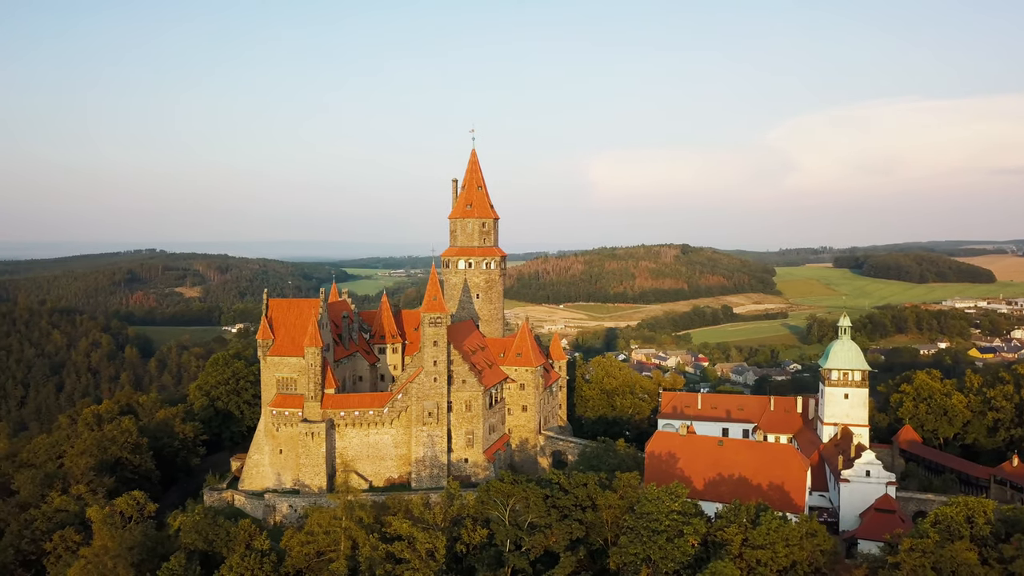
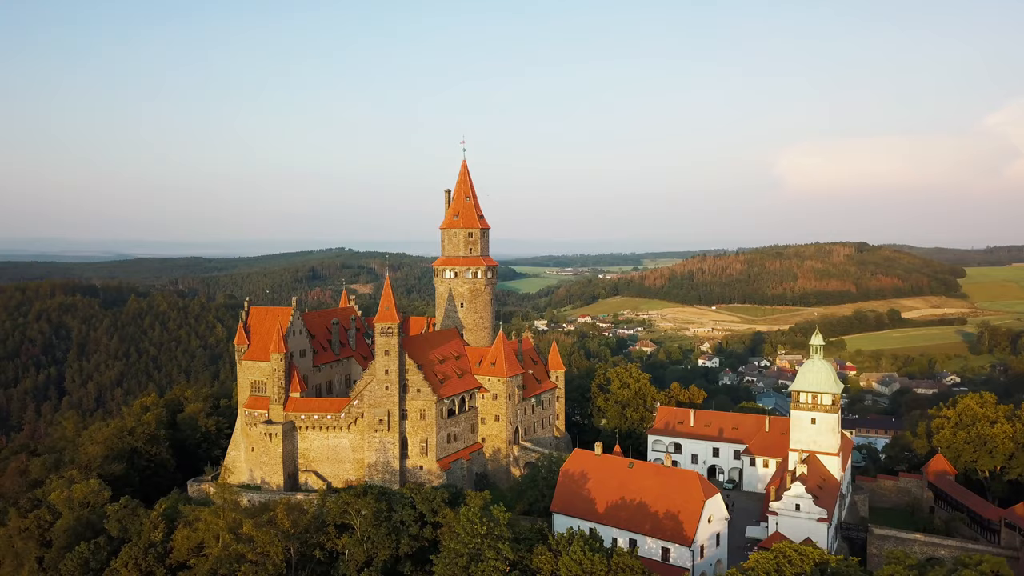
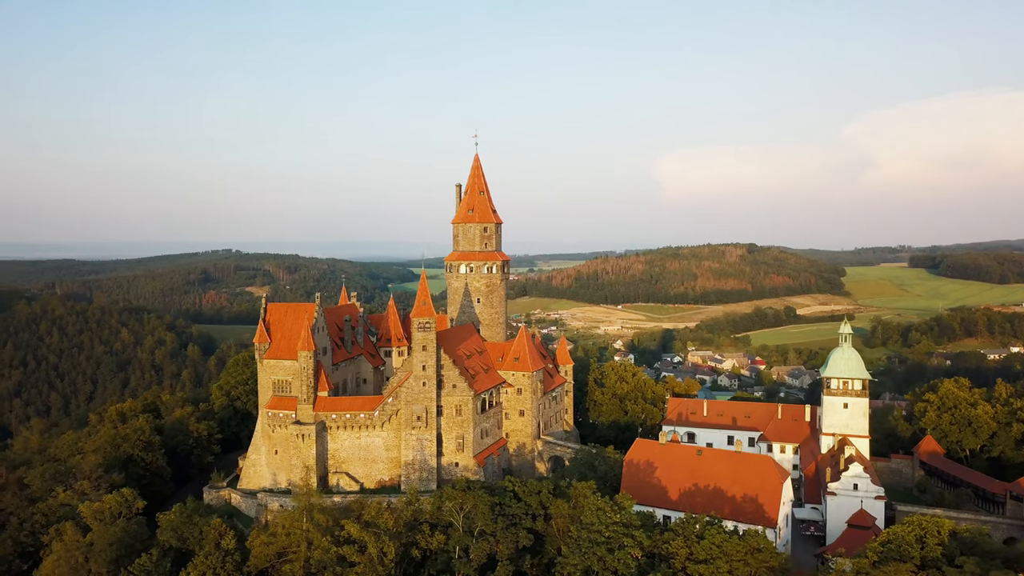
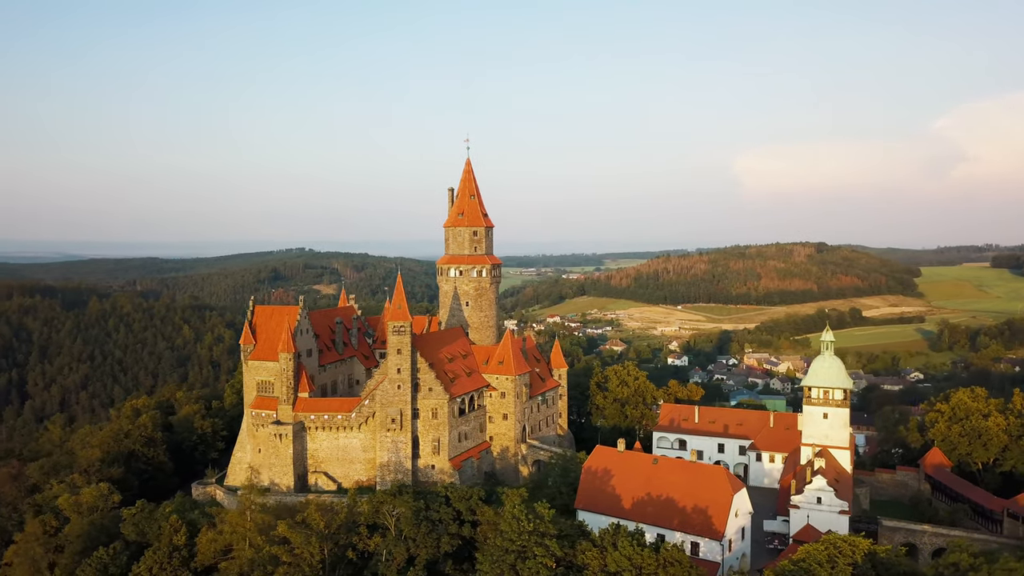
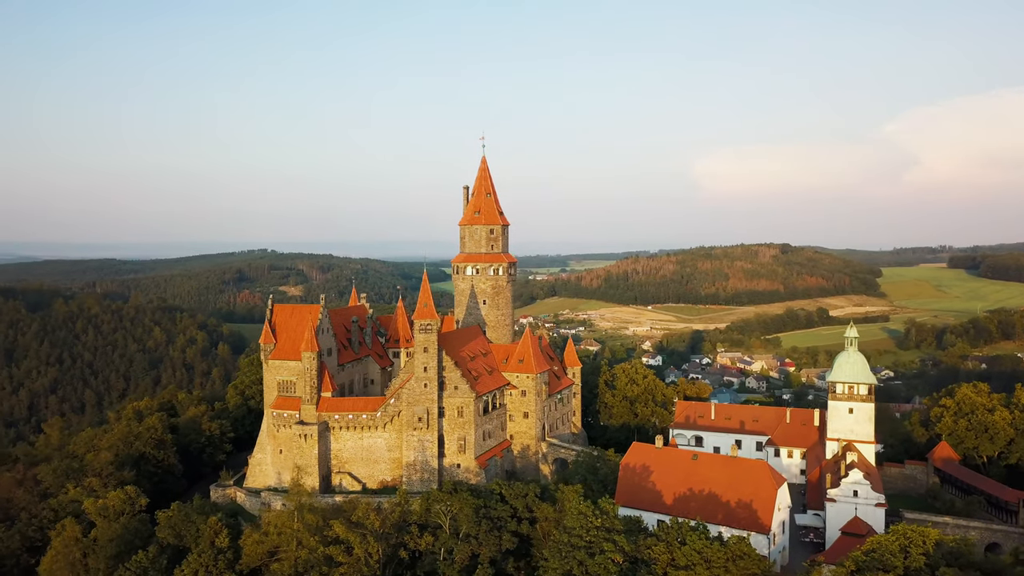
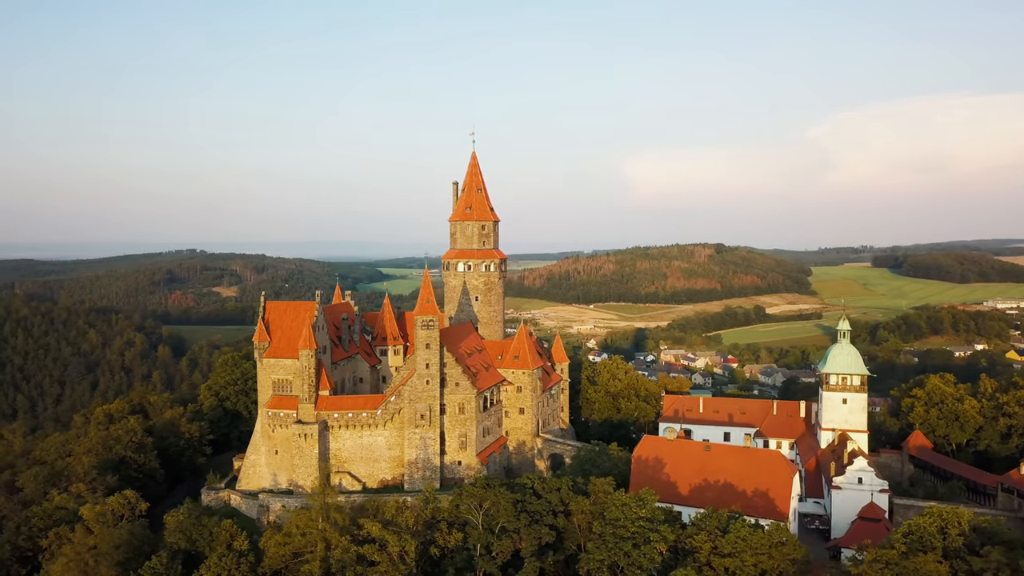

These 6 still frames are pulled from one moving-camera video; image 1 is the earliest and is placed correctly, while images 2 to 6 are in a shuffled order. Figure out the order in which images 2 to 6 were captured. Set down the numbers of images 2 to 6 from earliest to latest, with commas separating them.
6, 3, 5, 4, 2
